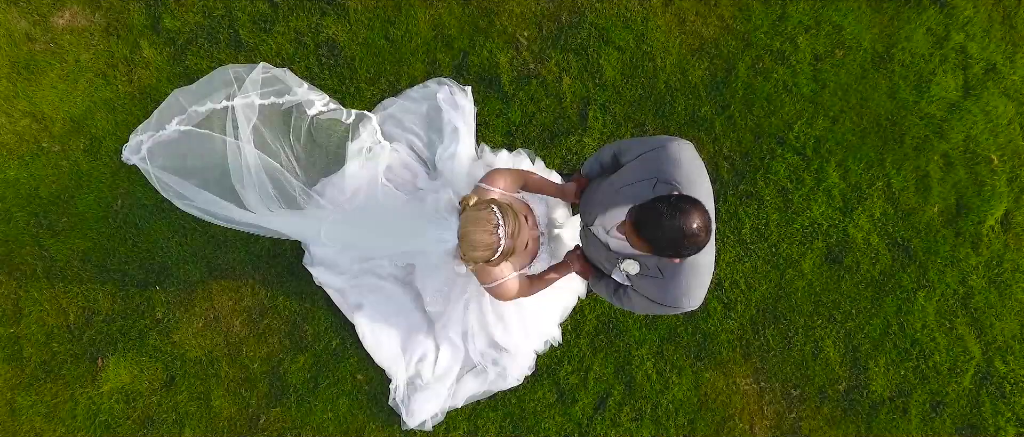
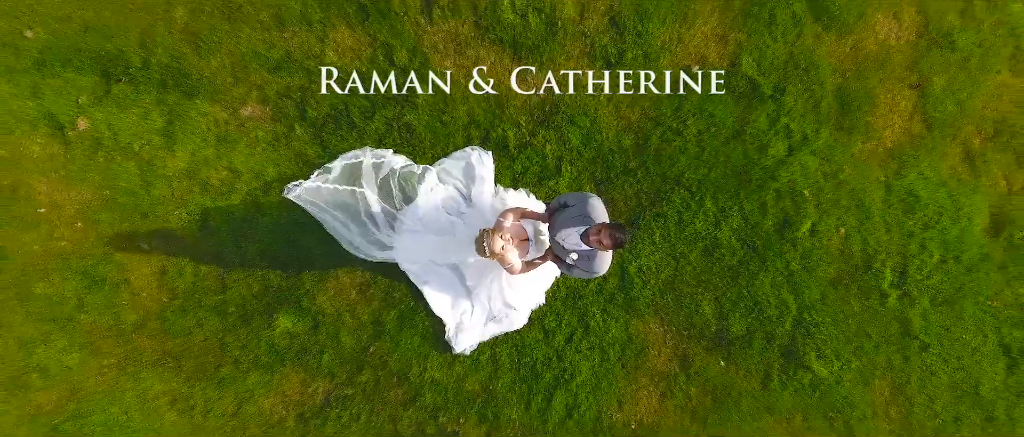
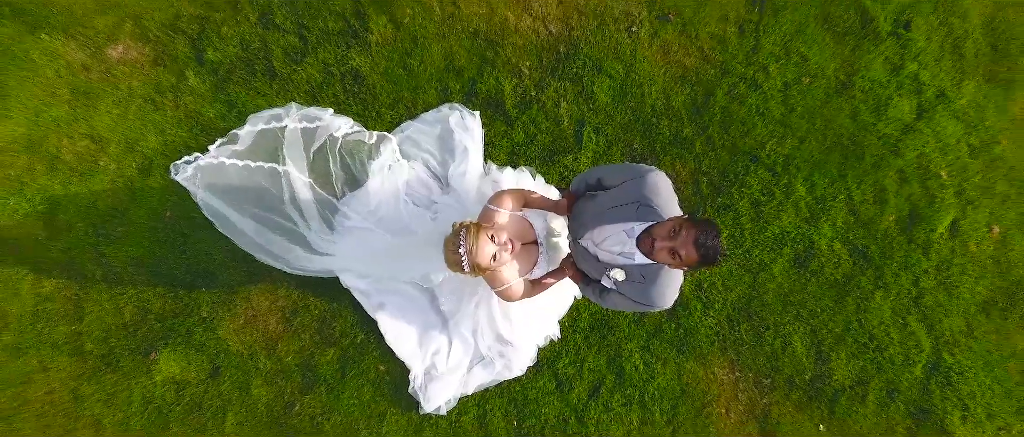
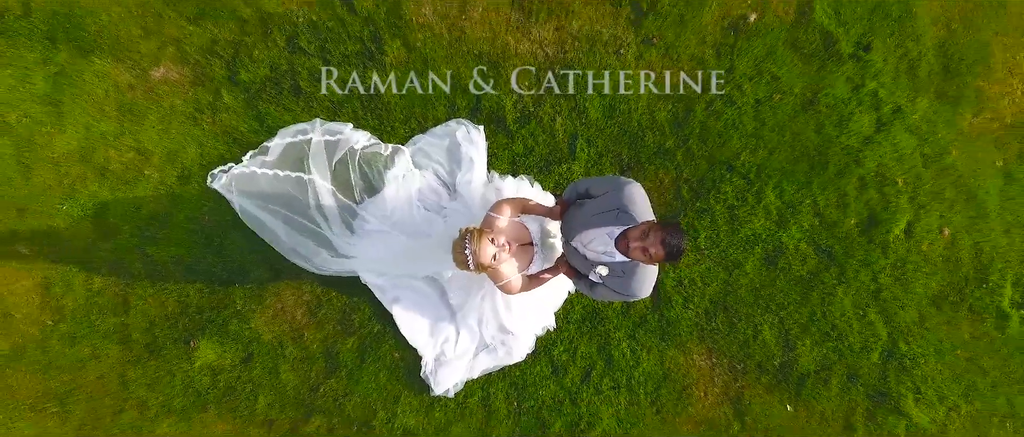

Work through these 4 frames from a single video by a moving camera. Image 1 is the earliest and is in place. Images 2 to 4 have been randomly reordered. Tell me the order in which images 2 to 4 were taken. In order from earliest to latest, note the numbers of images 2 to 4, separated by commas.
3, 4, 2
